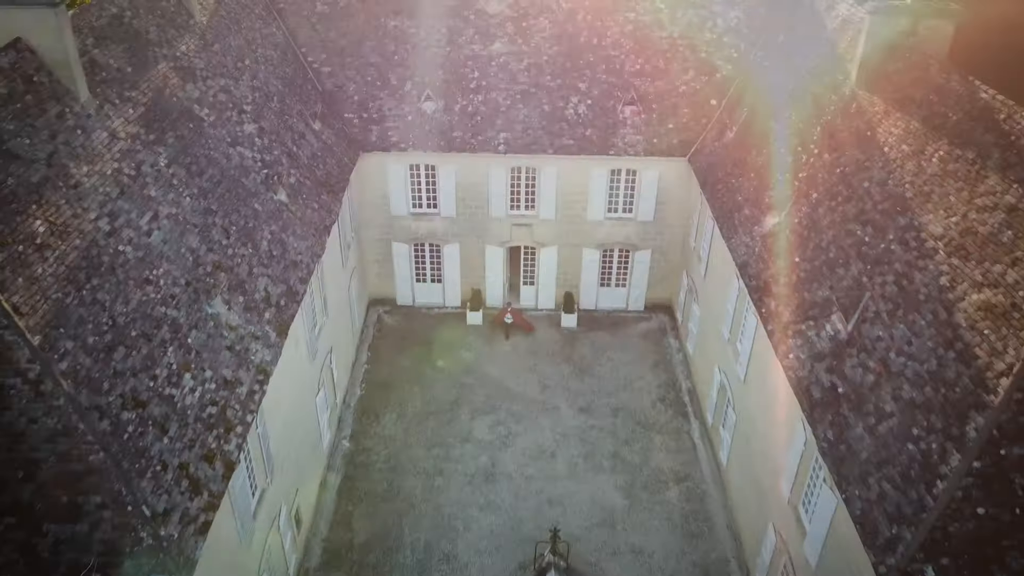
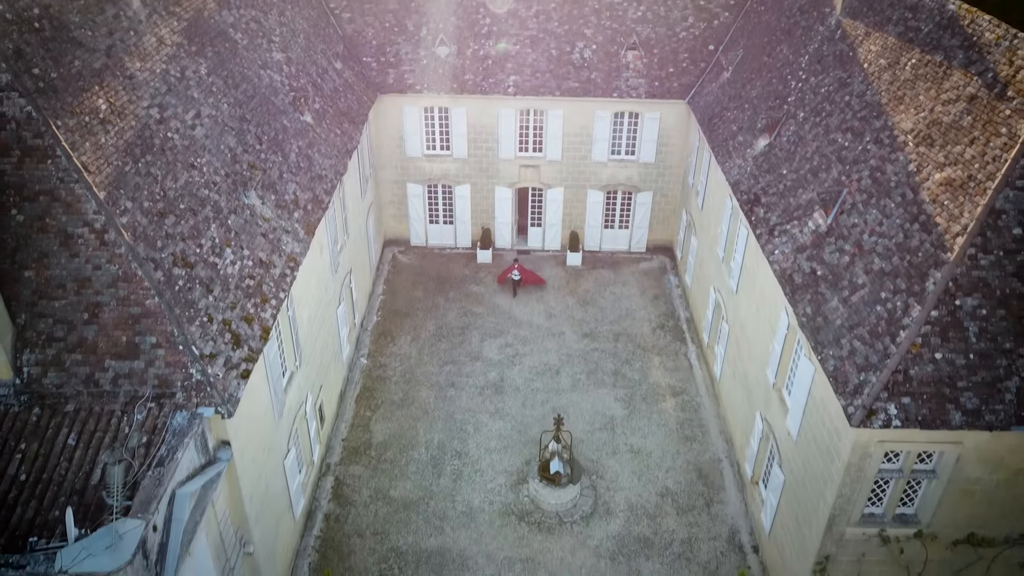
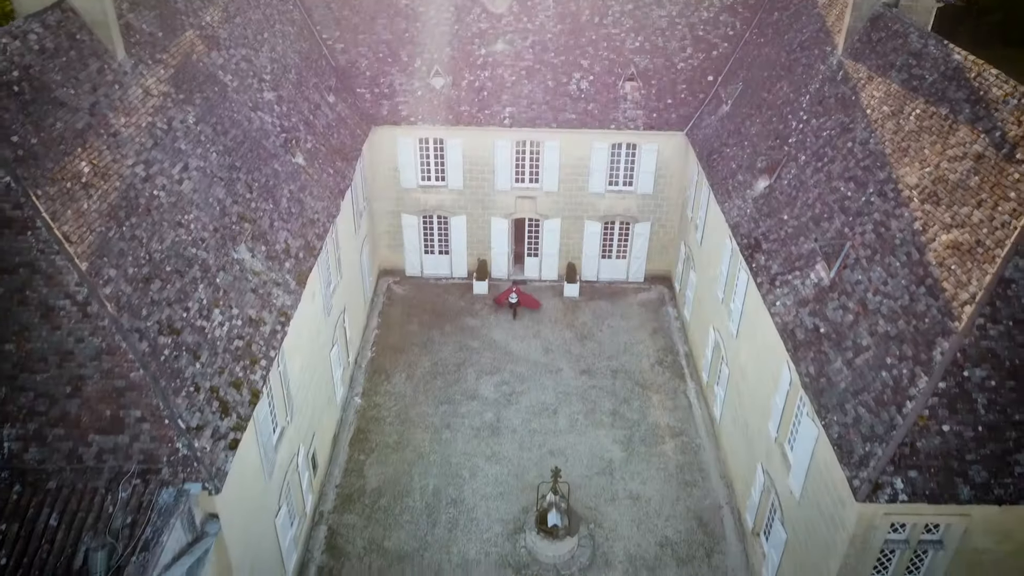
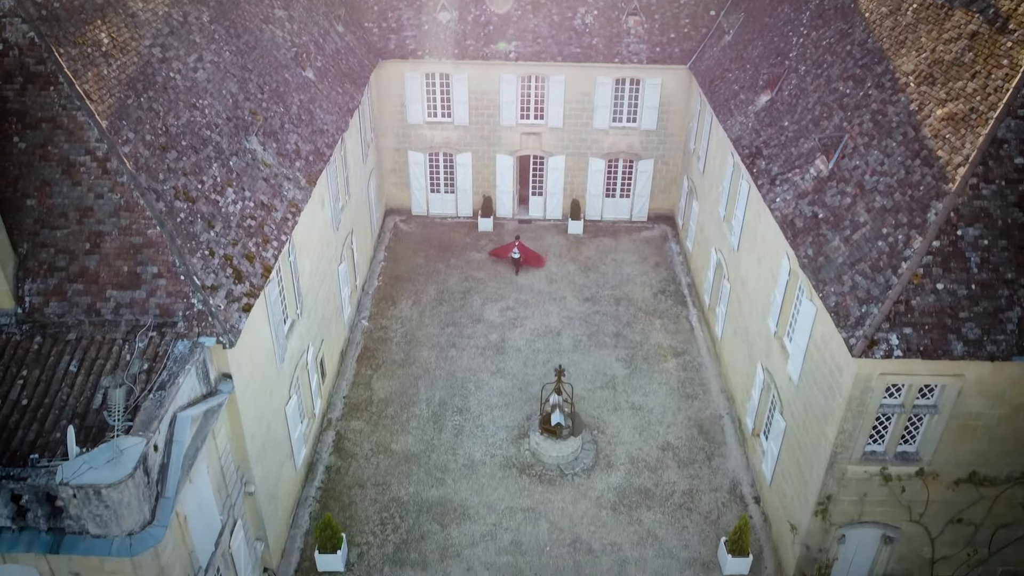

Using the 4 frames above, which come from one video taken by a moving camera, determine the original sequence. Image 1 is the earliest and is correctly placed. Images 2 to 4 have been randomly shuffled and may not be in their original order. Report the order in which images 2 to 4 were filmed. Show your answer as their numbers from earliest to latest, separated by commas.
3, 2, 4
